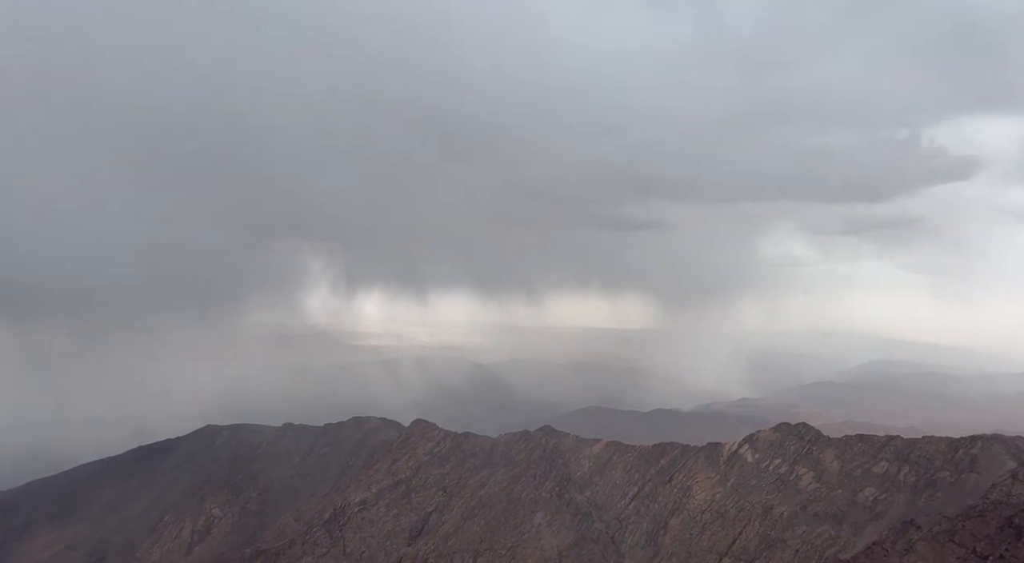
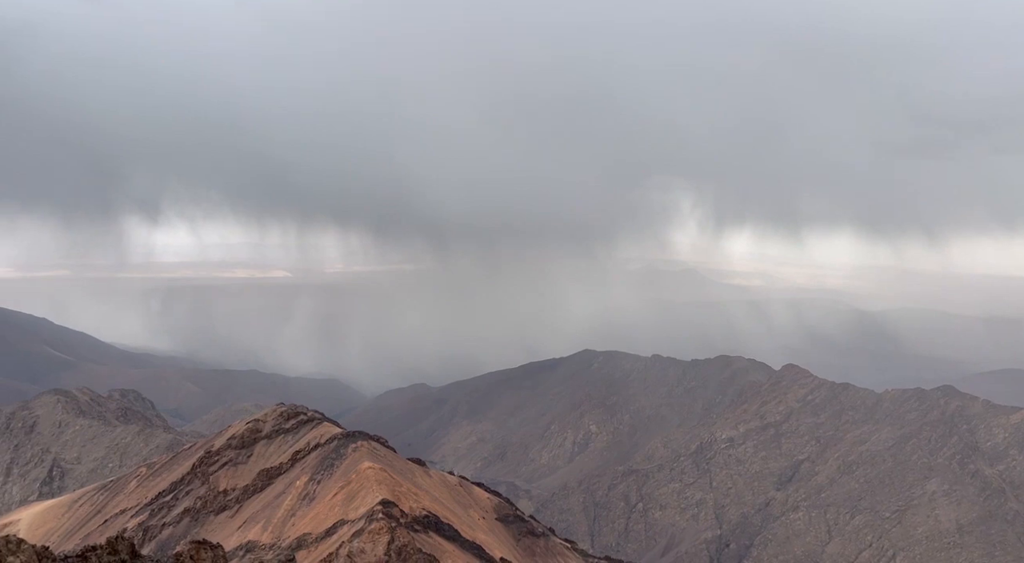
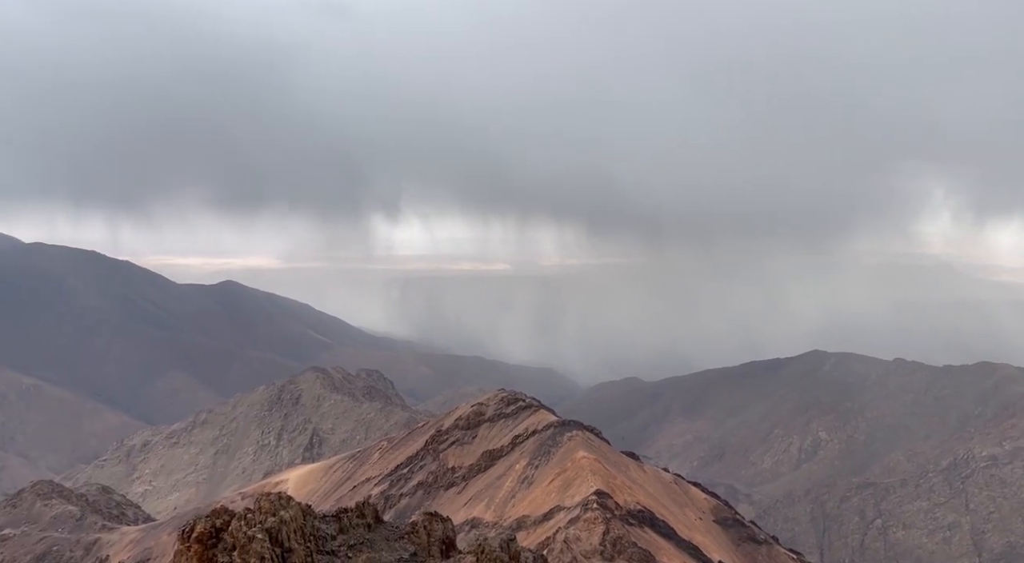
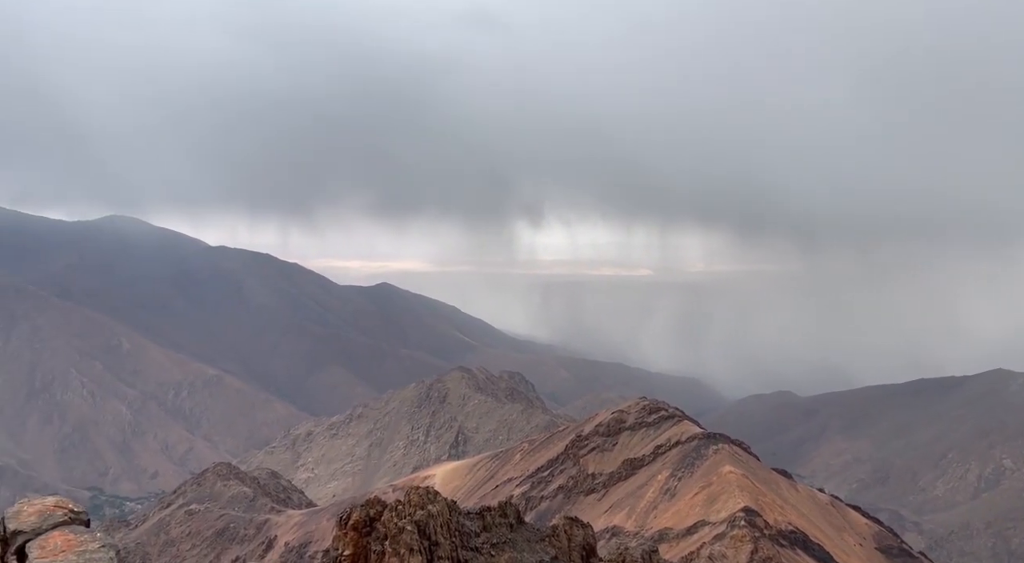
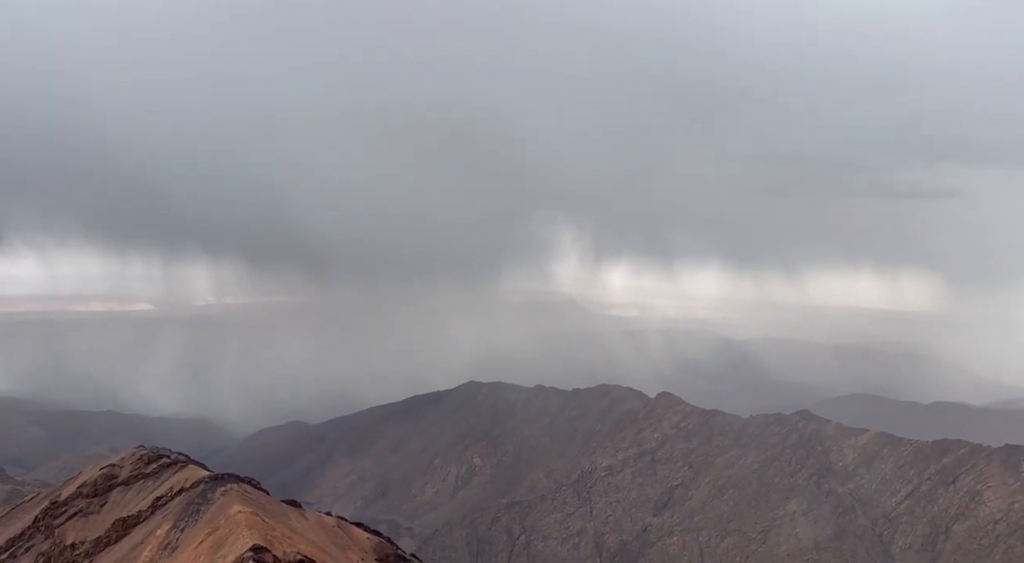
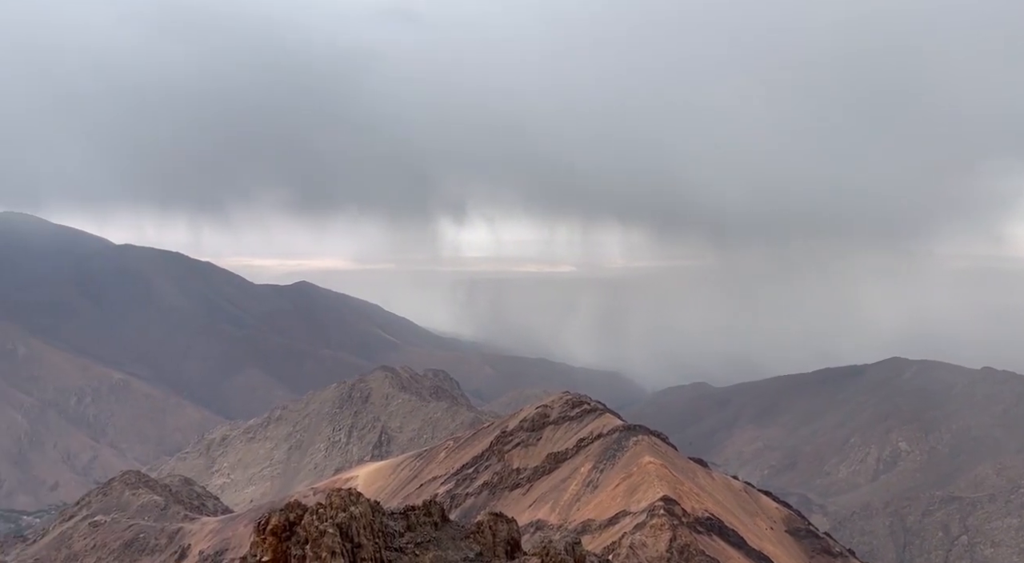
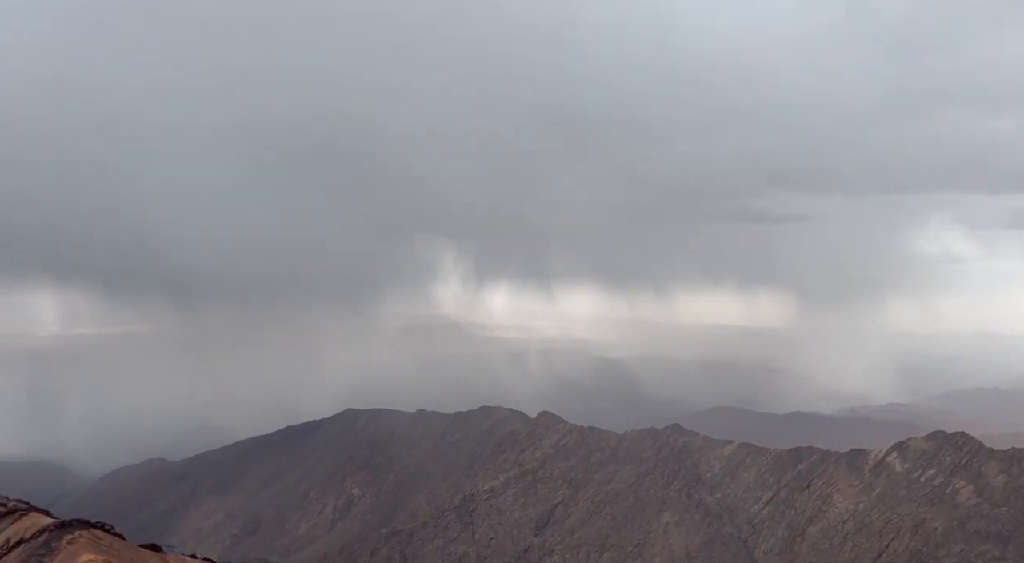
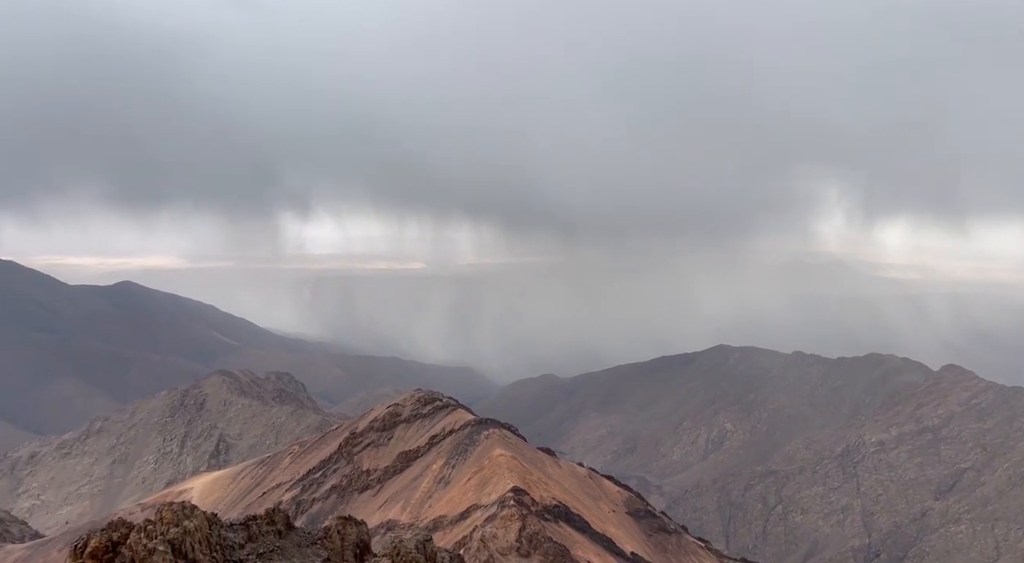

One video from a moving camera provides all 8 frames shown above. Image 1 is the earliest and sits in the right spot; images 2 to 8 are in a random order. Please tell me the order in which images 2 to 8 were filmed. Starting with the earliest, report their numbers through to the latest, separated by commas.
7, 5, 2, 8, 3, 6, 4
